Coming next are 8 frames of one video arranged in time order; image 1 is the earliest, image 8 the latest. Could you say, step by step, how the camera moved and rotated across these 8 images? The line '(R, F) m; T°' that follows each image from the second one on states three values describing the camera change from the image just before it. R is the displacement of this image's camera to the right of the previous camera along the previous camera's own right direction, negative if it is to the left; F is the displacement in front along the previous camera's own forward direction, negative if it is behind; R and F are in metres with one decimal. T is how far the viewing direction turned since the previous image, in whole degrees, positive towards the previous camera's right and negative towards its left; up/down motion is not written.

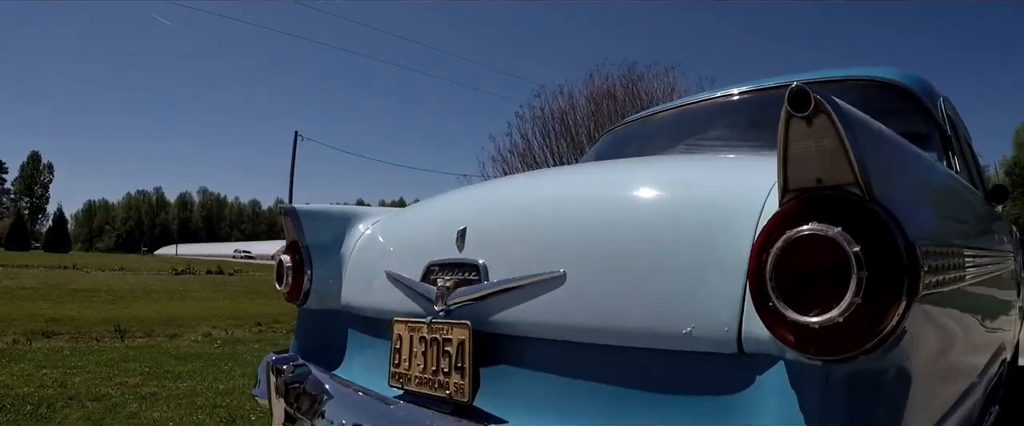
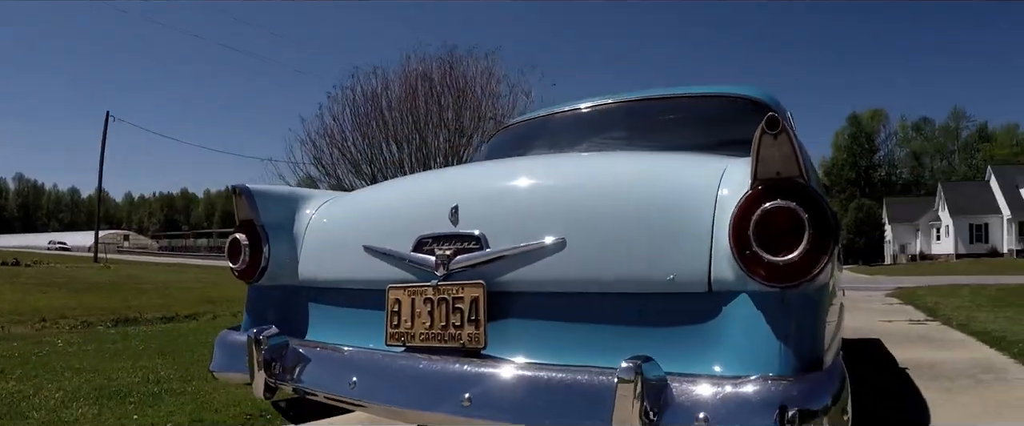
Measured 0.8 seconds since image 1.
(-0.4, -0.3) m; +10°
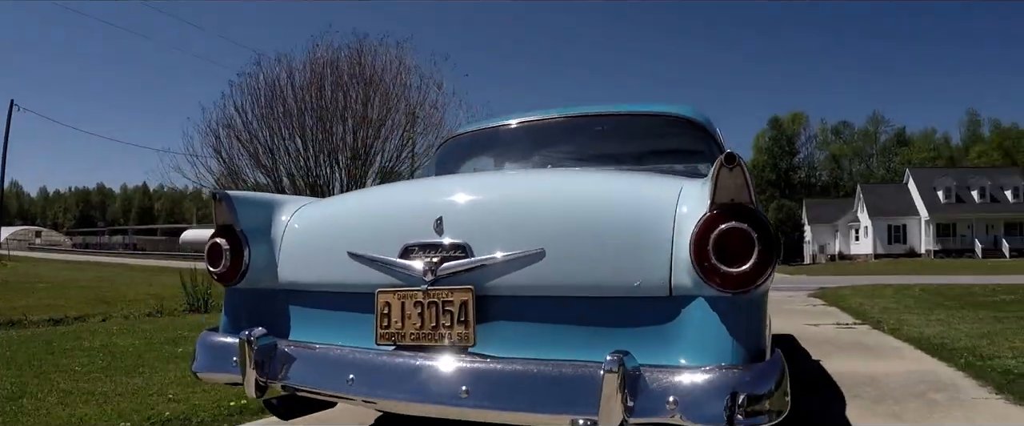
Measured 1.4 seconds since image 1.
(-0.1, -0.3) m; +4°
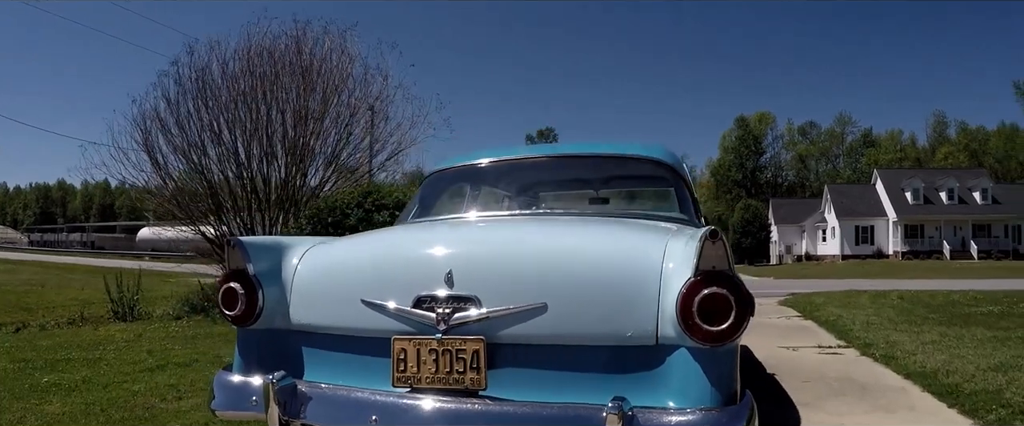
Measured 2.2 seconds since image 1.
(+0.1, +0.4) m; +2°
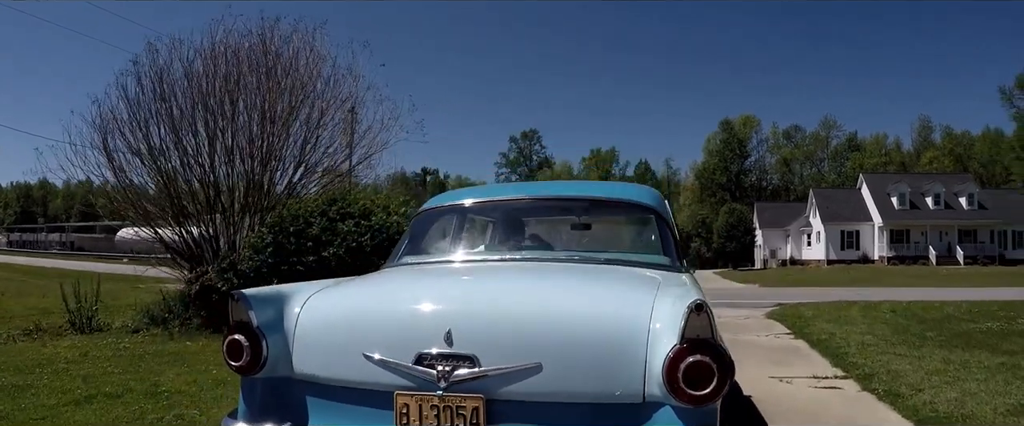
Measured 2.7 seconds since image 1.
(+0.1, +0.2) m; +1°
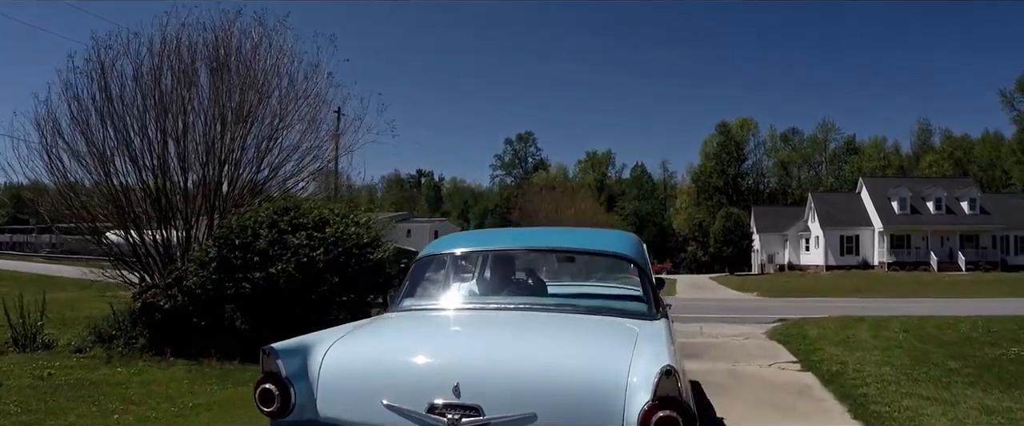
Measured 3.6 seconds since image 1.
(+0.1, +0.4) m; 0°
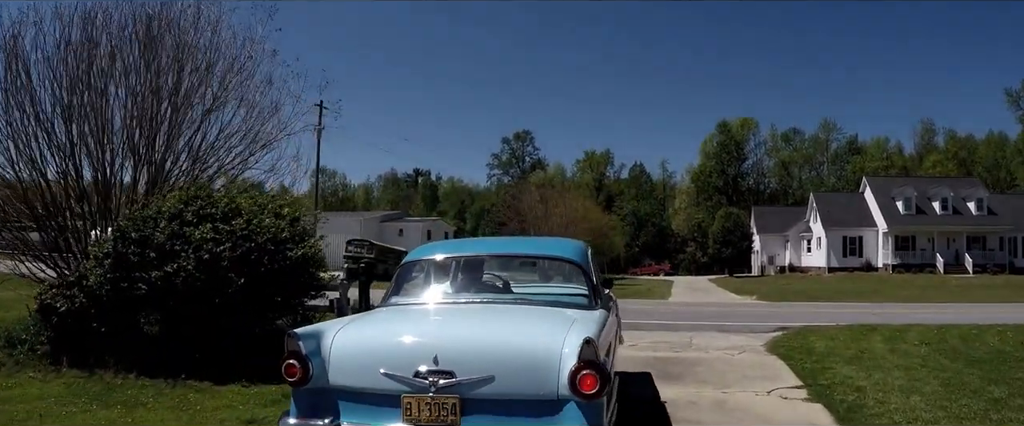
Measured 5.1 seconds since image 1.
(+0.2, +0.5) m; 0°
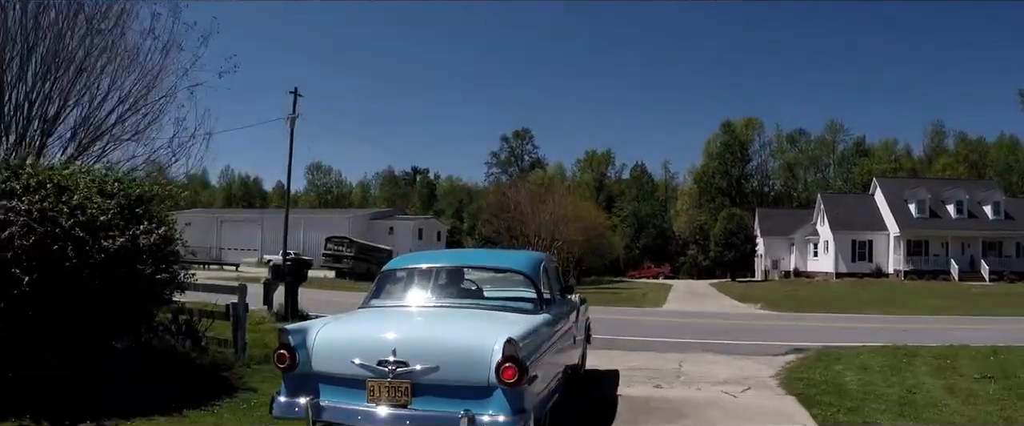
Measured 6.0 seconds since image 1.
(+0.2, +0.8) m; 0°
